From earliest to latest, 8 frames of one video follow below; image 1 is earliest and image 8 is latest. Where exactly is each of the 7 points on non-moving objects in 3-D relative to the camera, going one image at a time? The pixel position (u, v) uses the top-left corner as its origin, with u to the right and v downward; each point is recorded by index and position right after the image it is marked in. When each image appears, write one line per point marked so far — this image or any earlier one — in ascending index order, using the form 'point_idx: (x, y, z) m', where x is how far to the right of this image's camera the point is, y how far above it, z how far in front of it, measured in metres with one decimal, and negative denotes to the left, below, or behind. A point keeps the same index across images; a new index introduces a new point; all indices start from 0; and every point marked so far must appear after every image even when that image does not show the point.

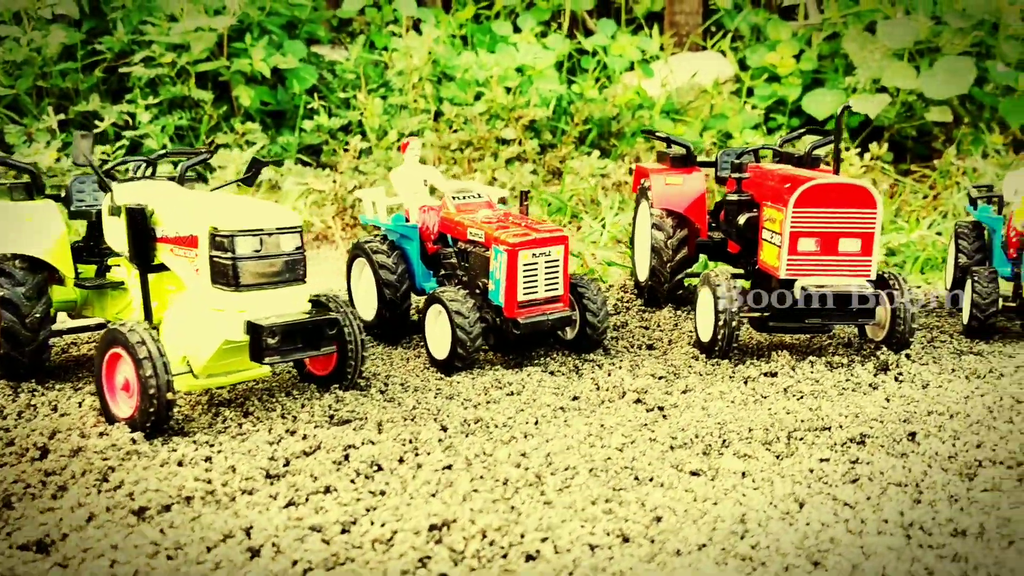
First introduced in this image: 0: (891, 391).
0: (+1.2, -0.3, +3.2) m
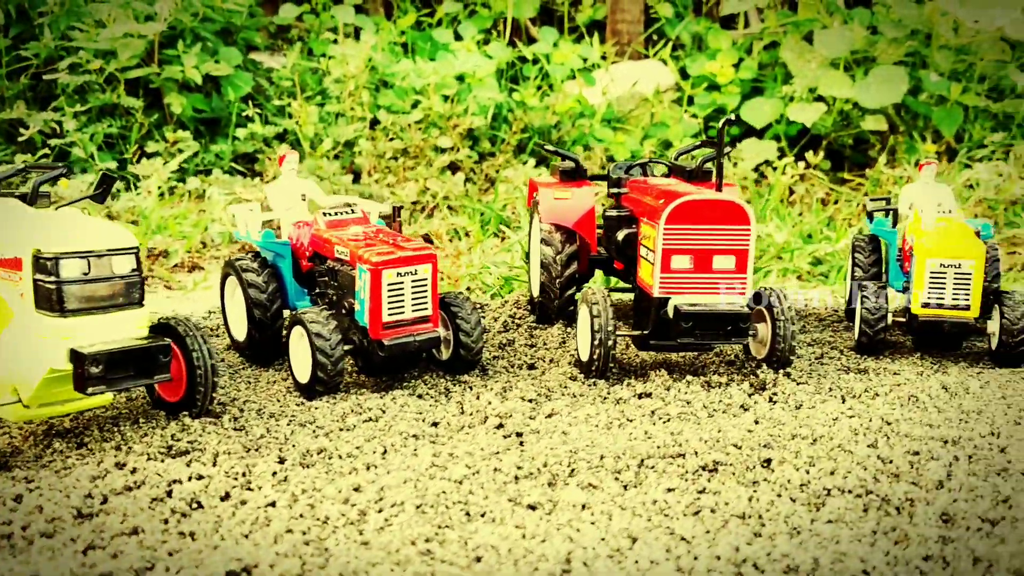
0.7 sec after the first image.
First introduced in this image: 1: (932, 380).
0: (+0.8, -0.4, +3.1) m
1: (+1.5, -0.3, +3.6) m
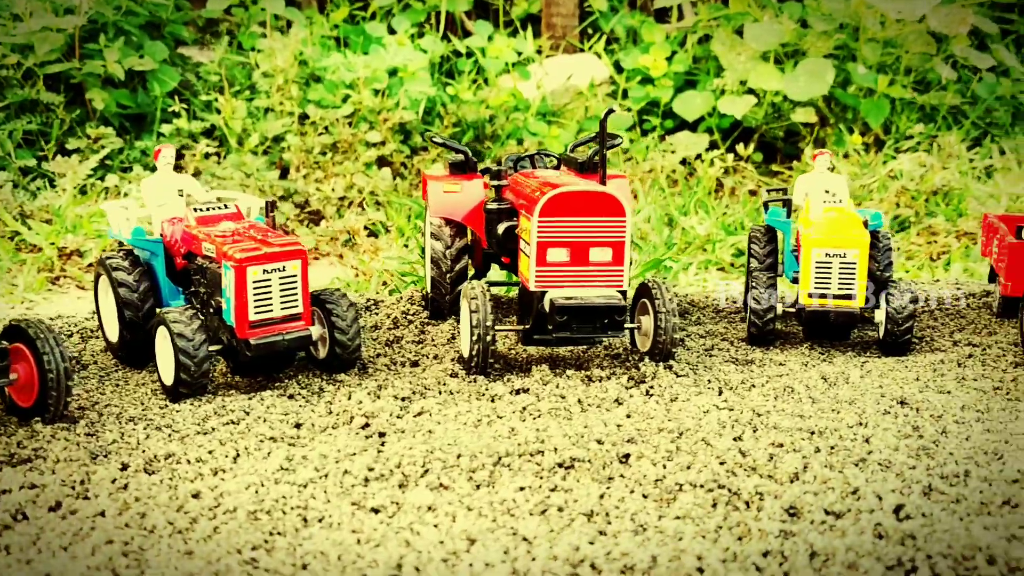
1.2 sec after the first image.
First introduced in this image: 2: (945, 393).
0: (+0.4, -0.4, +3.1) m
1: (+1.0, -0.3, +3.6) m
2: (+1.4, -0.3, +3.3) m
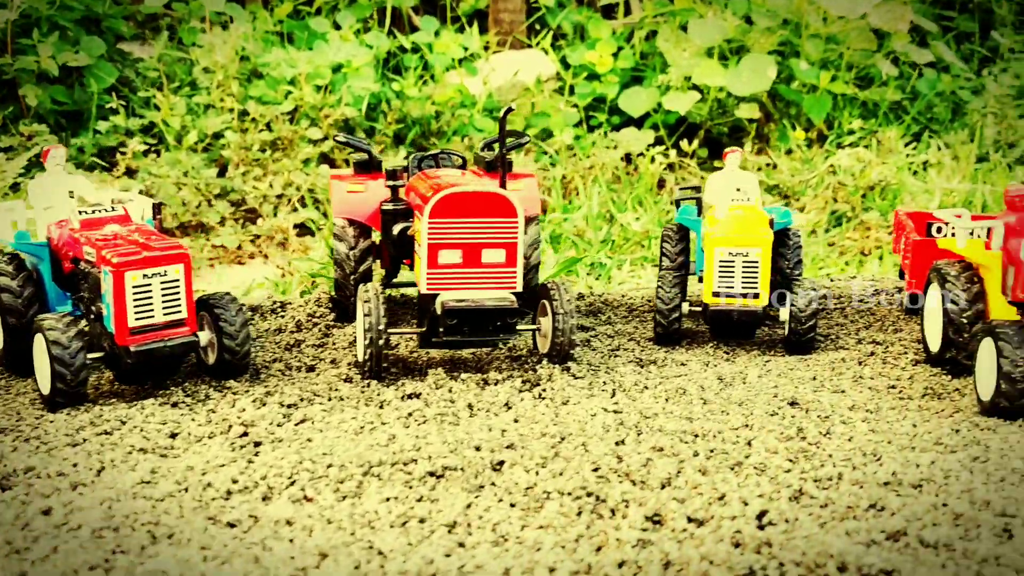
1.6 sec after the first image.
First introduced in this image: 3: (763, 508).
0: (0.0, -0.4, +3.0) m
1: (+0.7, -0.3, +3.6) m
2: (+1.1, -0.3, +3.3) m
3: (+0.6, -0.5, +2.3) m
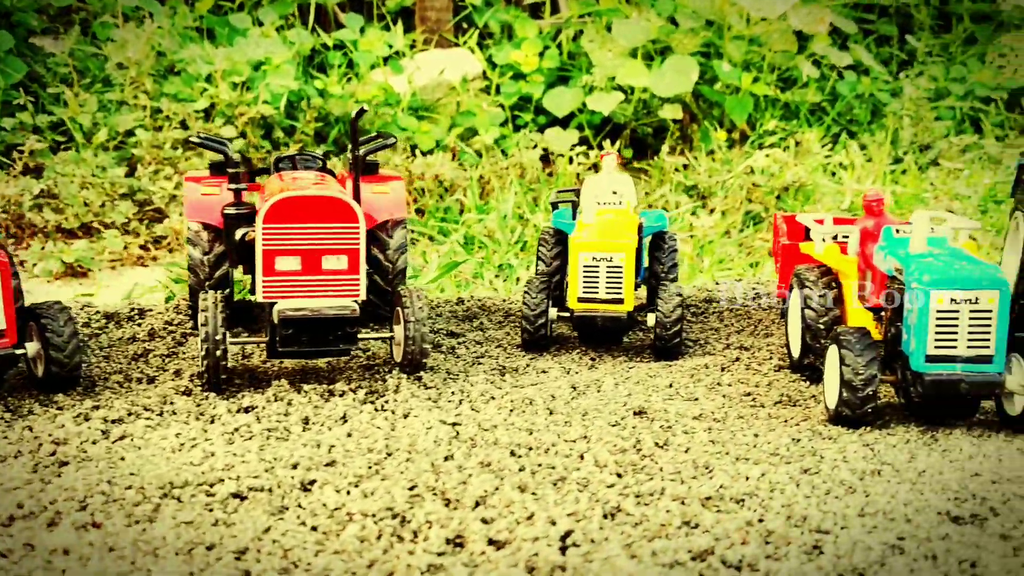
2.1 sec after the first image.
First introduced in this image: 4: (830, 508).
0: (-0.4, -0.4, +2.9) m
1: (+0.2, -0.3, +3.5) m
2: (+0.6, -0.4, +3.3) m
3: (+0.1, -0.5, +2.2) m
4: (+0.7, -0.5, +2.3) m
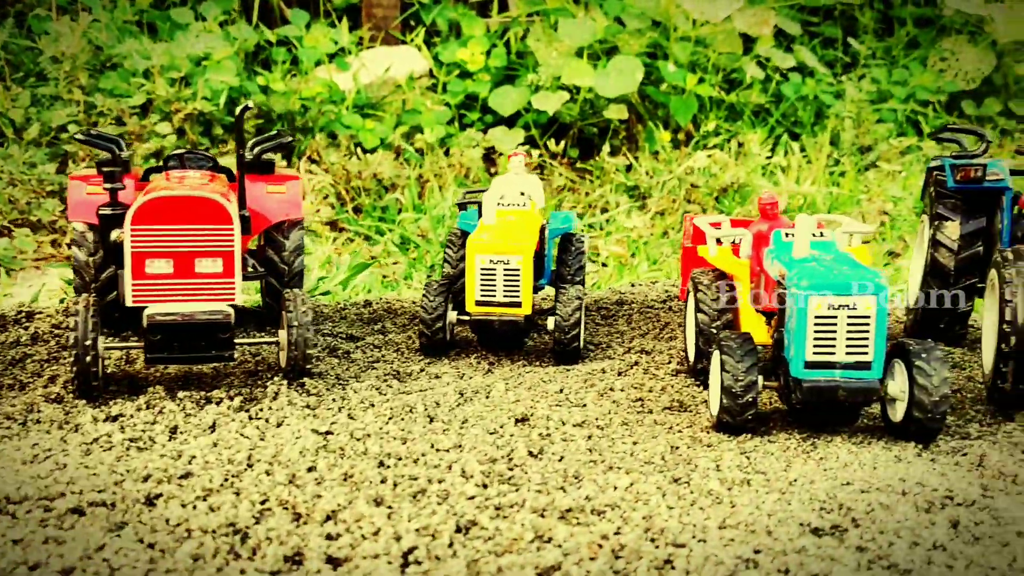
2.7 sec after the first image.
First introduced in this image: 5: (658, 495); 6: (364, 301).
0: (-0.8, -0.4, +2.8) m
1: (-0.2, -0.3, +3.4) m
2: (+0.2, -0.4, +3.2) m
3: (-0.2, -0.5, +2.1) m
4: (+0.4, -0.5, +2.3) m
5: (+0.3, -0.5, +2.4) m
6: (-0.7, -0.1, +4.8) m
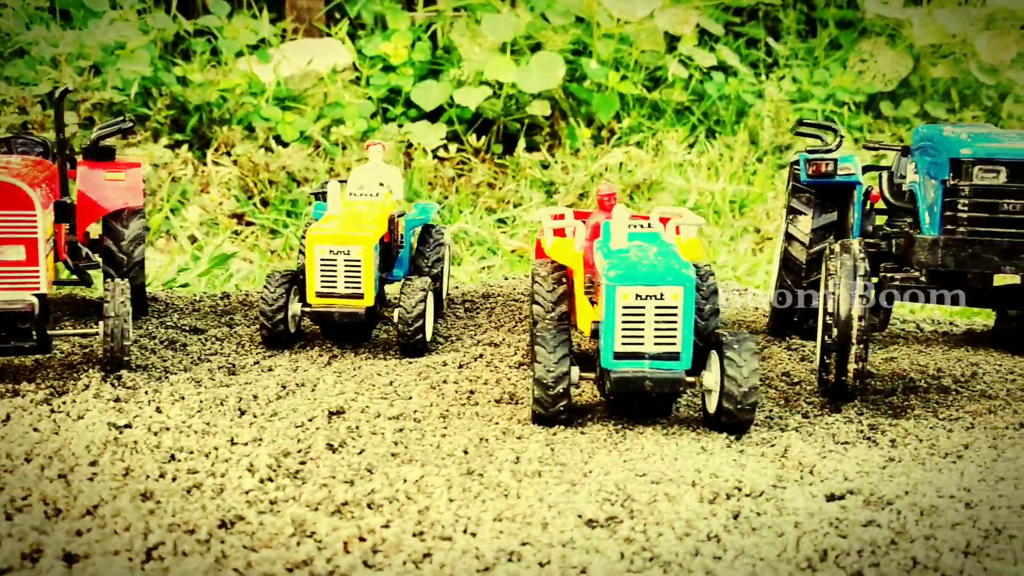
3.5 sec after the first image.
0: (-1.3, -0.4, +2.7) m
1: (-0.8, -0.3, +3.4) m
2: (-0.3, -0.3, +3.1) m
3: (-0.7, -0.5, +2.0) m
4: (-0.1, -0.5, +2.2) m
5: (-0.2, -0.5, +2.4) m
6: (-1.3, 0.0, +4.7) m
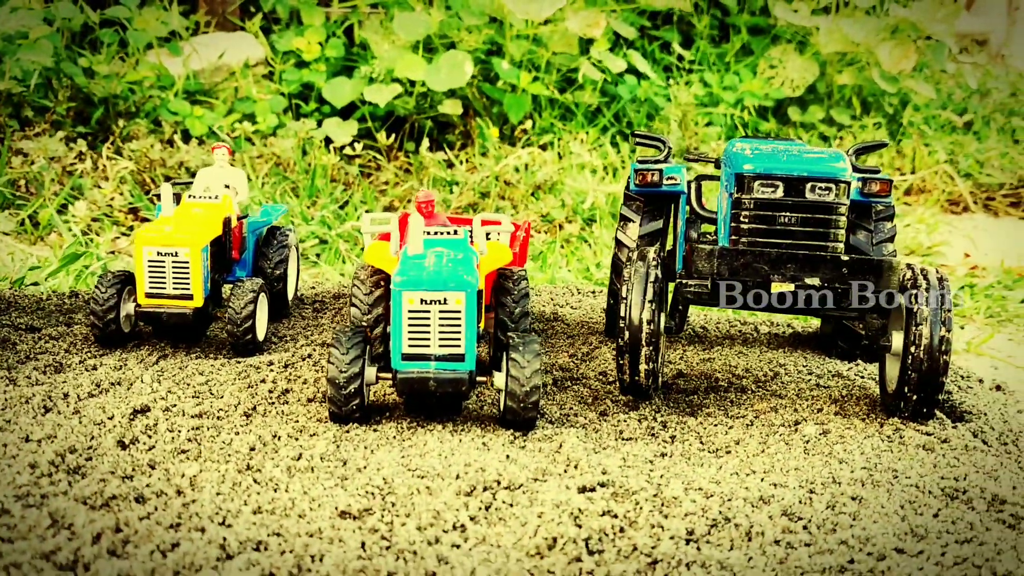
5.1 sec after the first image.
0: (-1.9, -0.4, +2.8) m
1: (-1.4, -0.3, +3.4) m
2: (-1.0, -0.3, +3.3) m
3: (-1.2, -0.5, +2.1) m
4: (-0.7, -0.5, +2.4) m
5: (-0.7, -0.5, +2.5) m
6: (-2.0, 0.0, +4.7) m
